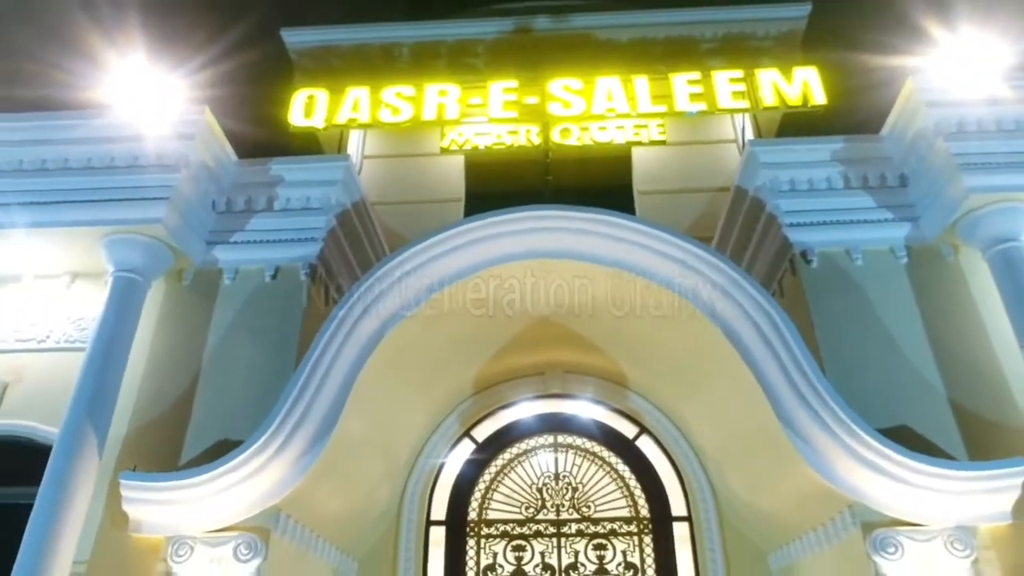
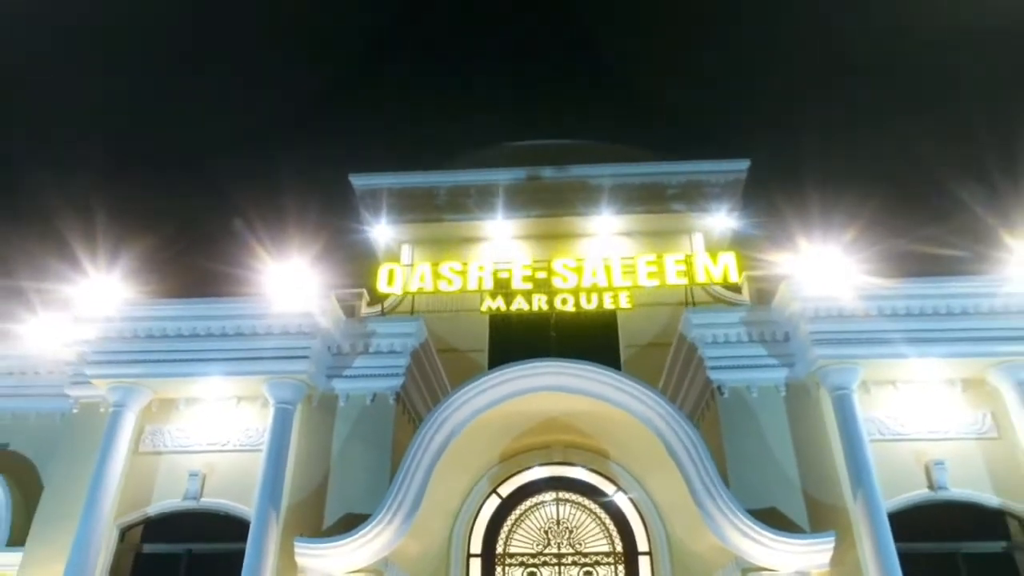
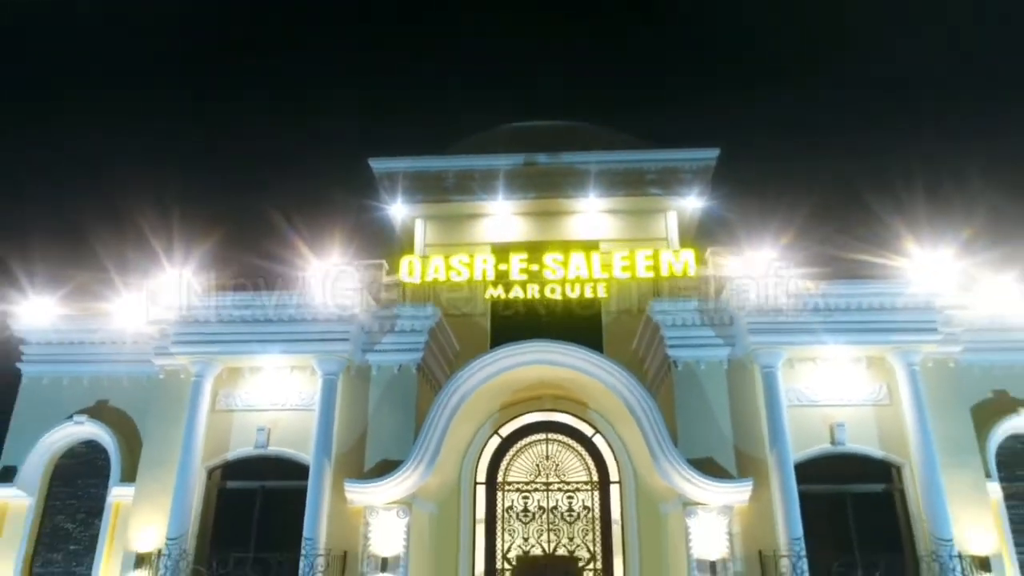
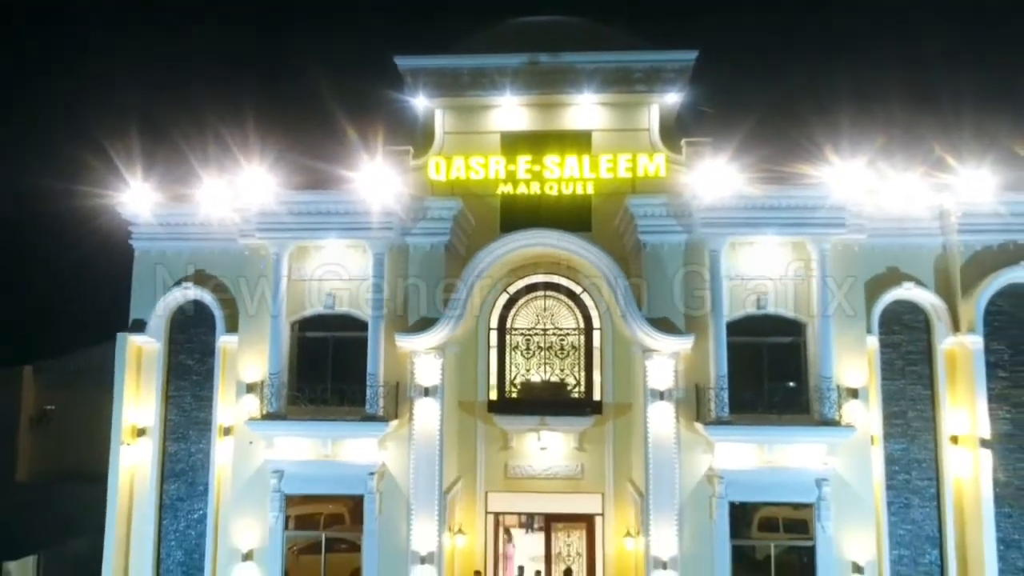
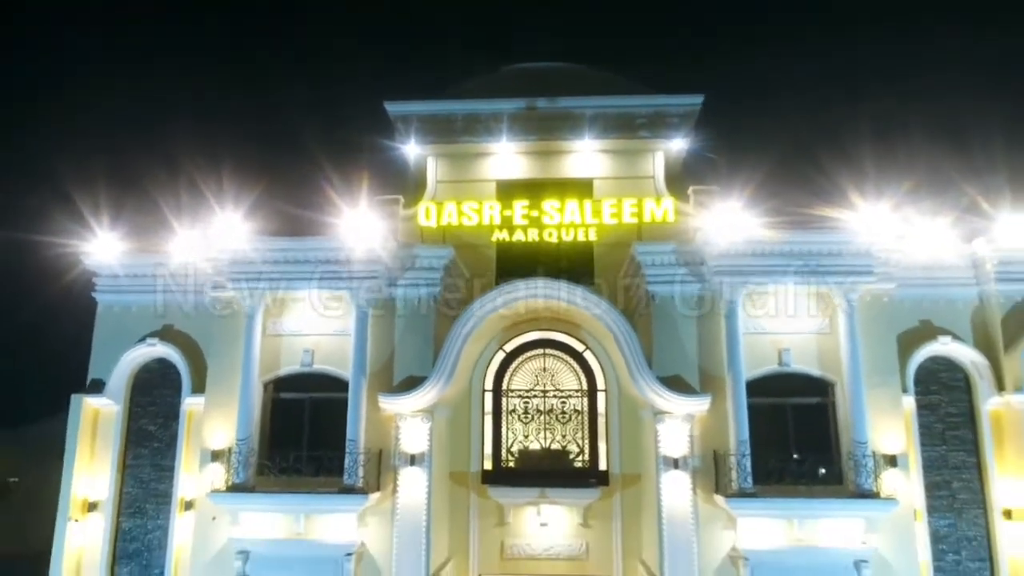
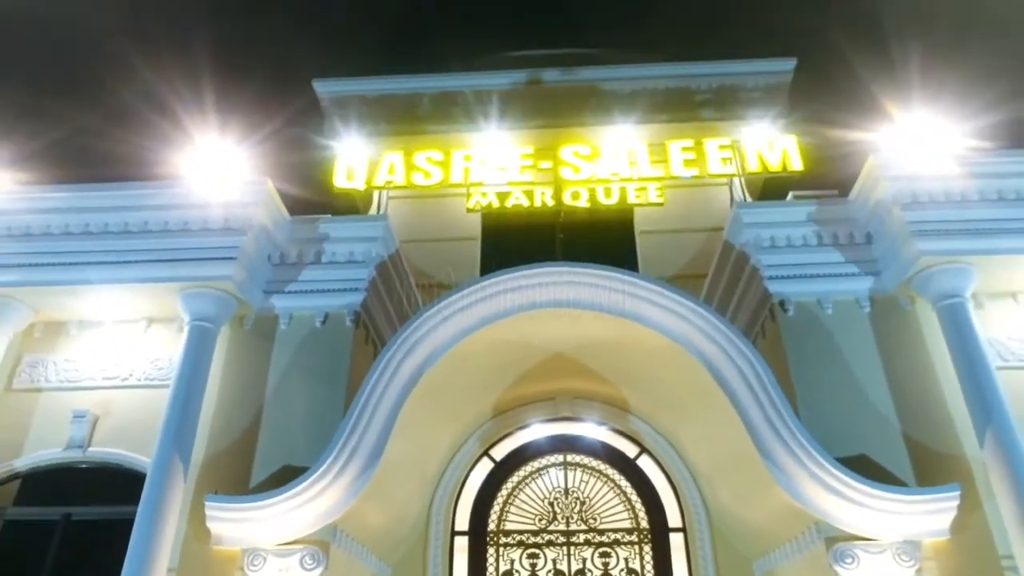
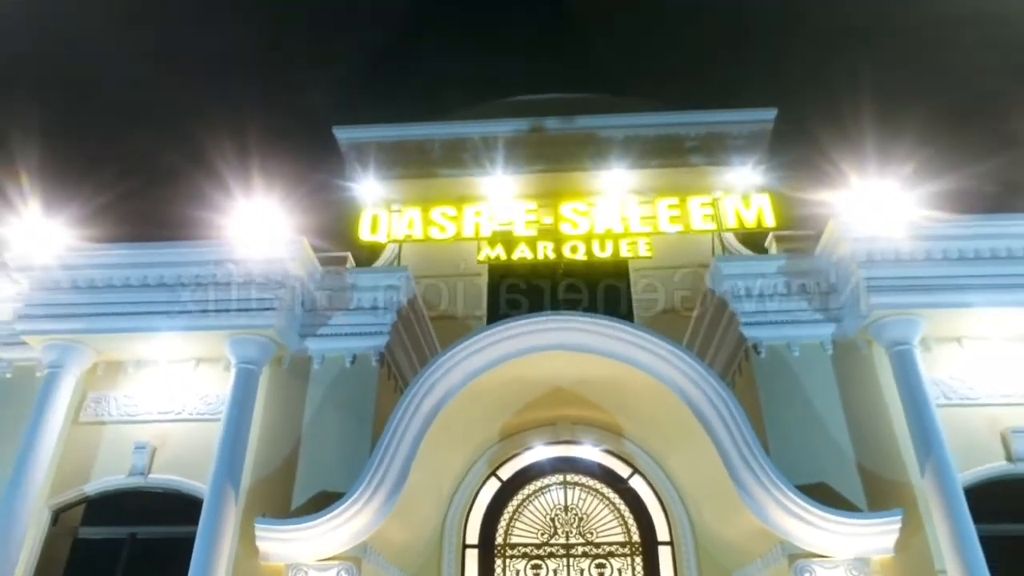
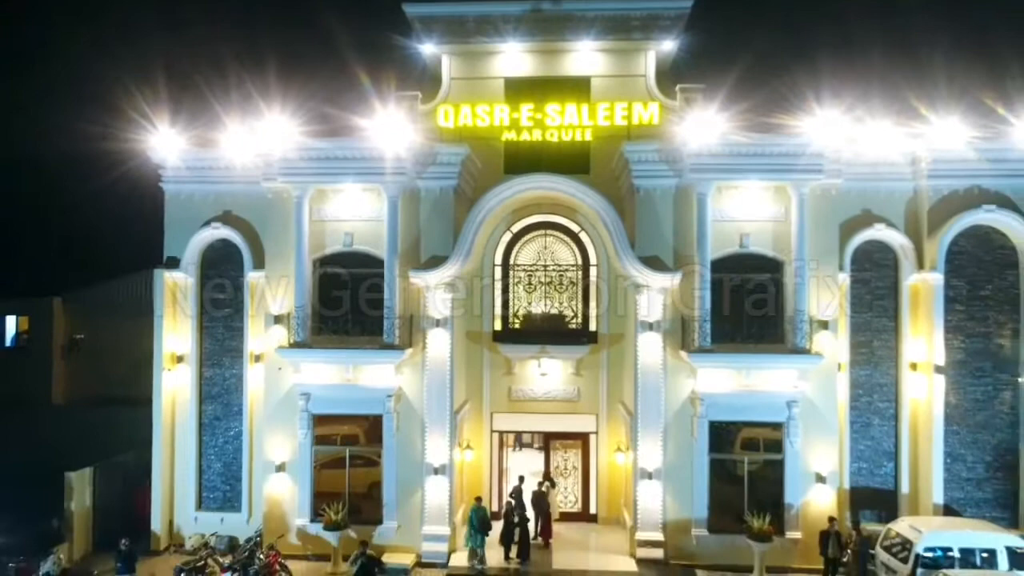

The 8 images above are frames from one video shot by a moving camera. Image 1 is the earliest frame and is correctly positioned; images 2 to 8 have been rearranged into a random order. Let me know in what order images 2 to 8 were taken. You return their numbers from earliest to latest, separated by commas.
6, 7, 2, 3, 5, 4, 8
